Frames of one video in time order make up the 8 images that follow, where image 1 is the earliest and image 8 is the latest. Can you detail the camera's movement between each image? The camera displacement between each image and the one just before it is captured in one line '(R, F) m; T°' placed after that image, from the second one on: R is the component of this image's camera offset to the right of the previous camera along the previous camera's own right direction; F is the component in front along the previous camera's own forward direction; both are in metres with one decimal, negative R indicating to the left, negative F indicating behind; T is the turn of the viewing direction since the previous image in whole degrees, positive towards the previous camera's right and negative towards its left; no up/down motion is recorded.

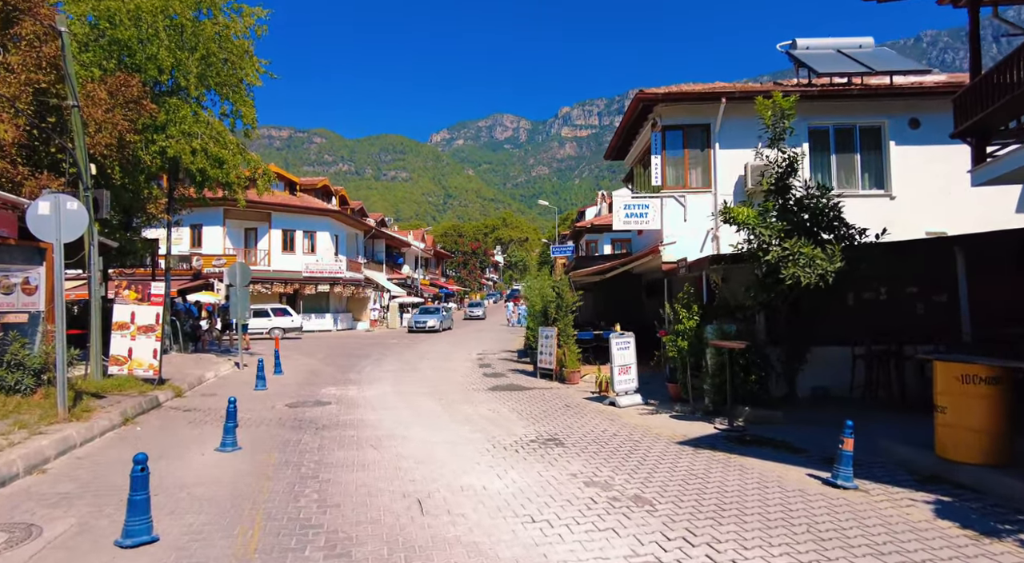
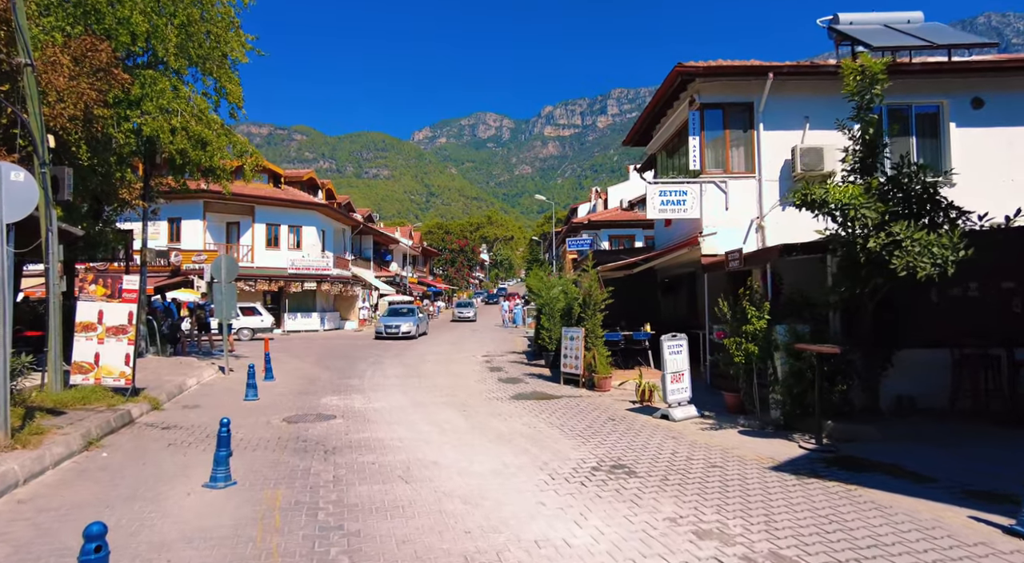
(-0.8, +1.5) m; +2°
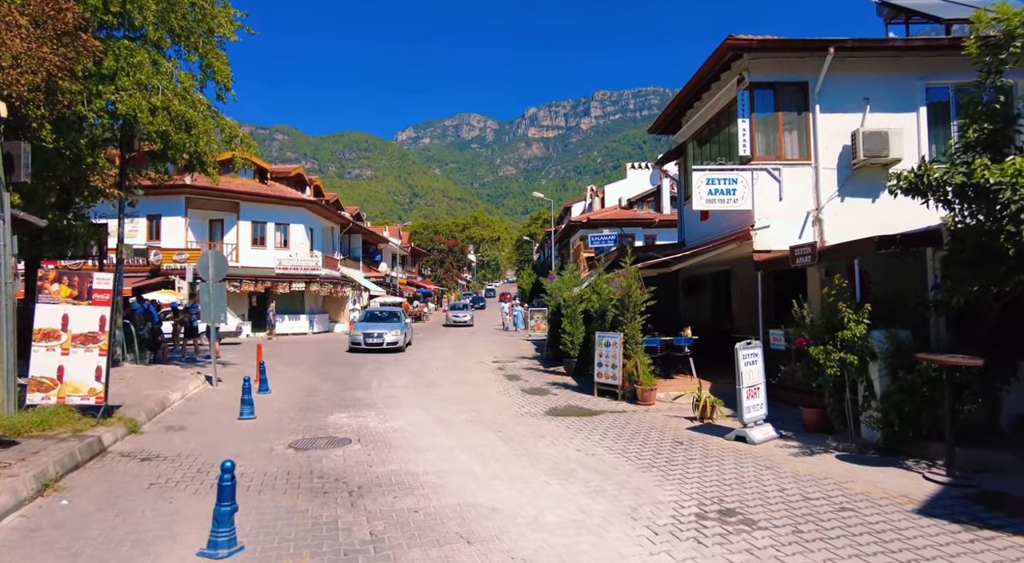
(-0.9, +1.5) m; +2°
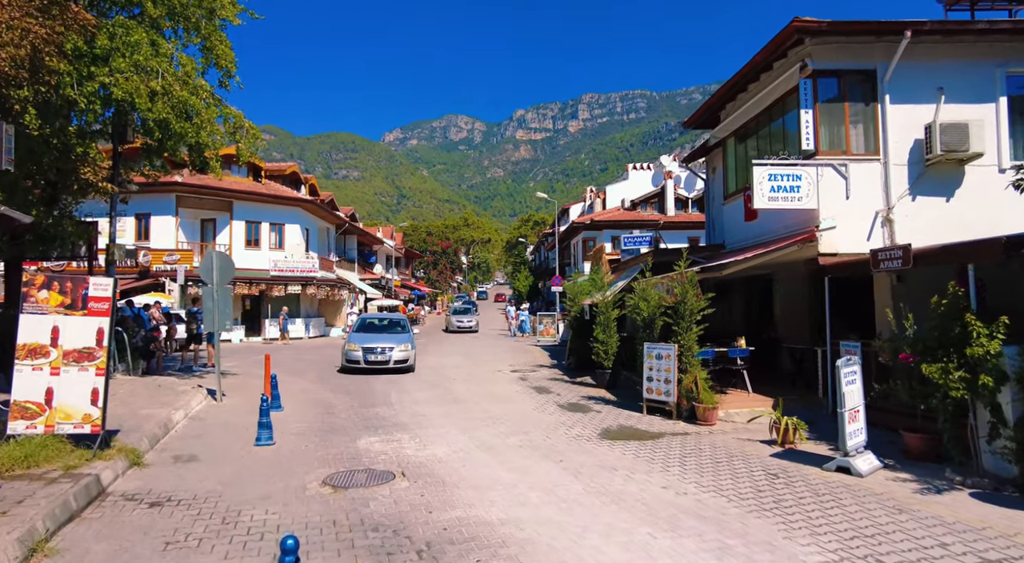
(-1.0, +1.1) m; +1°
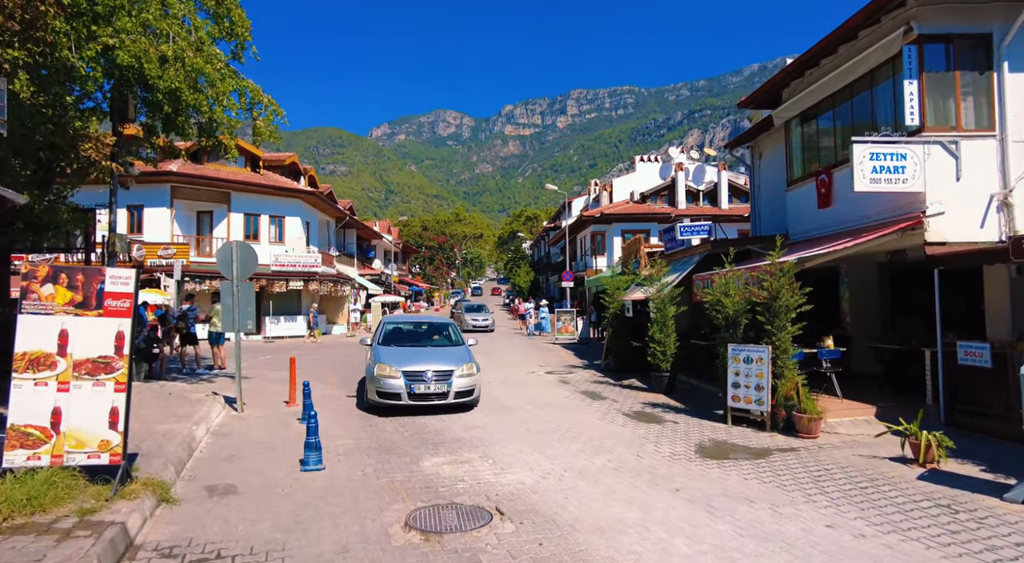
(-1.2, +1.3) m; +1°
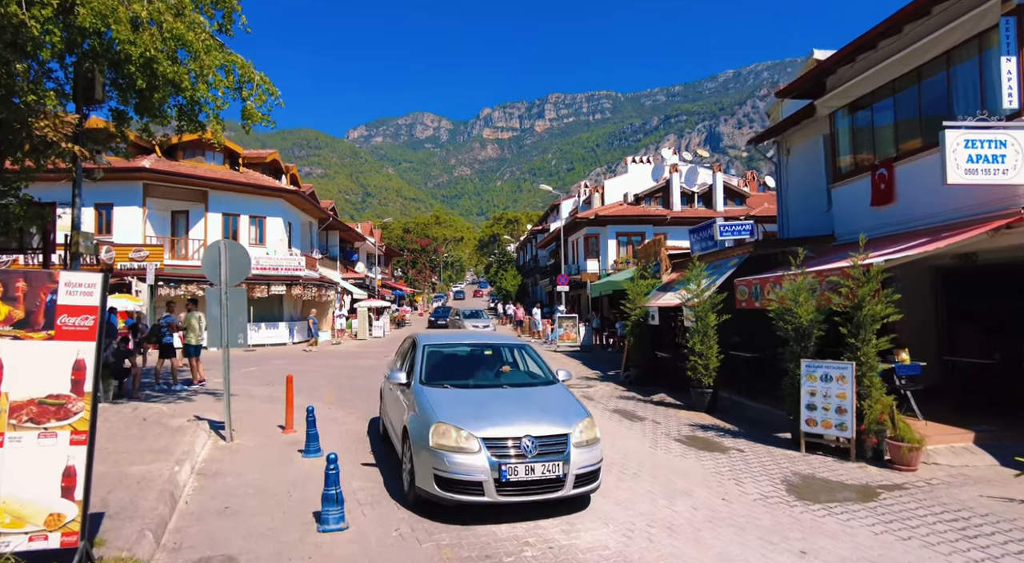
(-0.9, +1.4) m; +2°
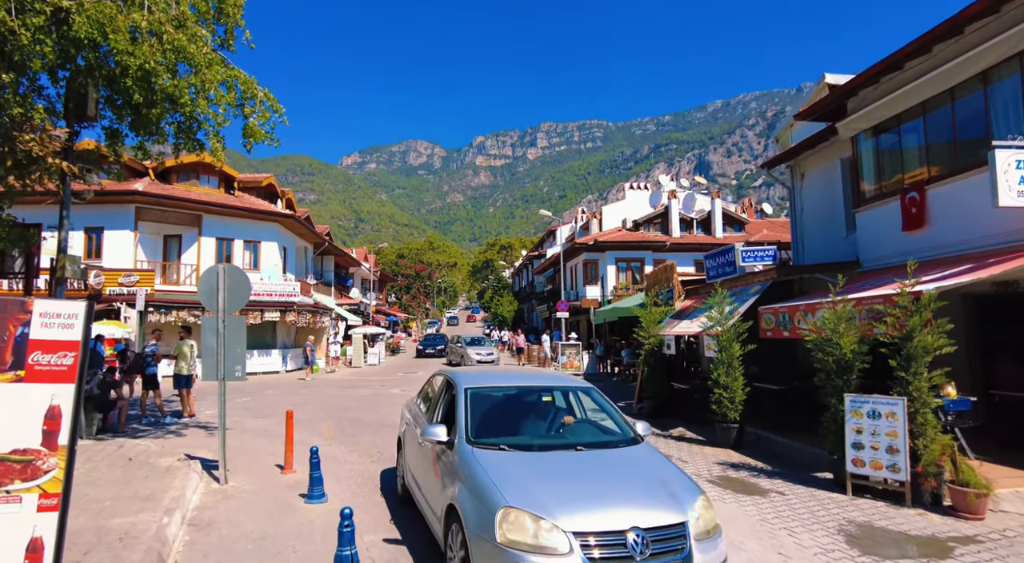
(-0.4, +0.6) m; +1°
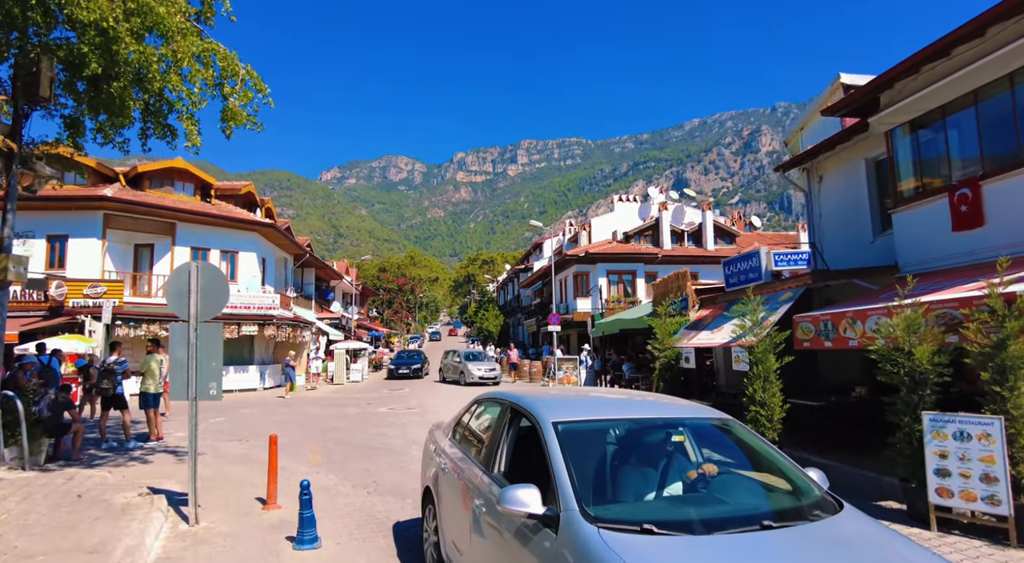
(-0.5, +1.2) m; +2°
